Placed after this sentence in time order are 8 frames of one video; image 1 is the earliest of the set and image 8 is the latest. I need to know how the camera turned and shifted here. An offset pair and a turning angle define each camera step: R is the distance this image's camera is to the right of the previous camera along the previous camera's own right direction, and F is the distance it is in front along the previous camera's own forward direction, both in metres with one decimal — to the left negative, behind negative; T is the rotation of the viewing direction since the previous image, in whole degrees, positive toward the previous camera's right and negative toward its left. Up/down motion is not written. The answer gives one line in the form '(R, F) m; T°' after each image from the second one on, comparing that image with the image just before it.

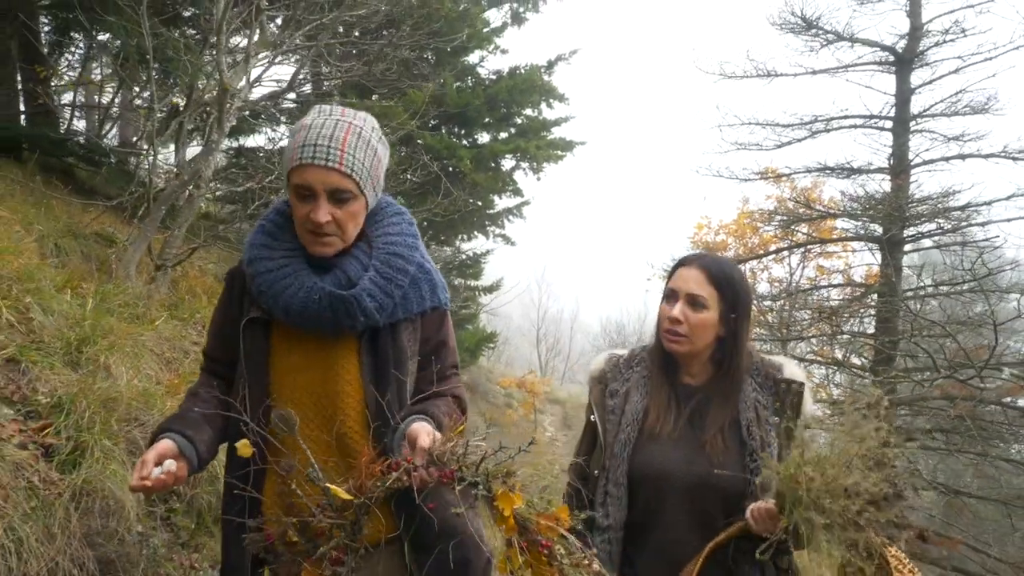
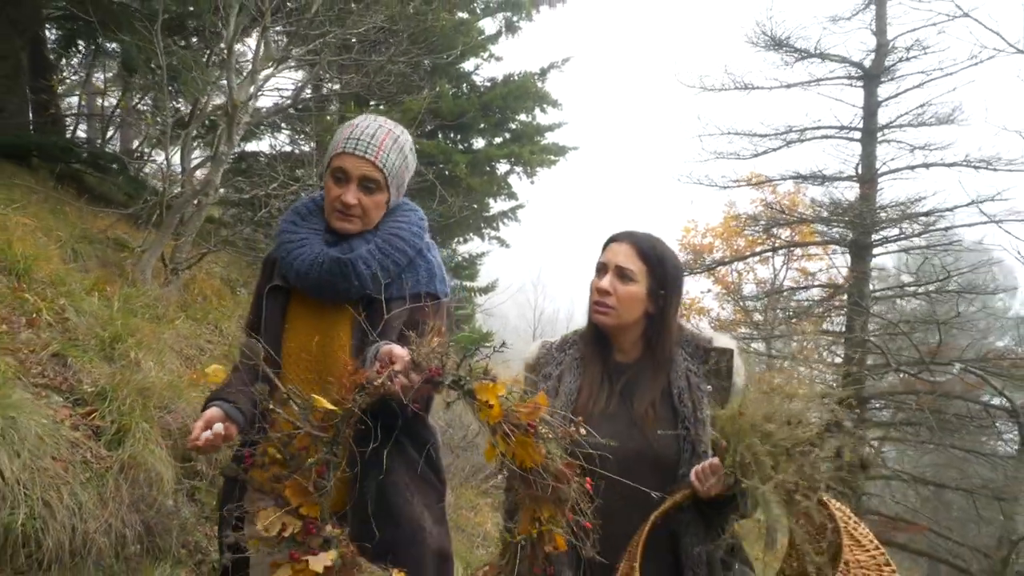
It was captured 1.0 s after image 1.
(+0.1, -0.4) m; 0°
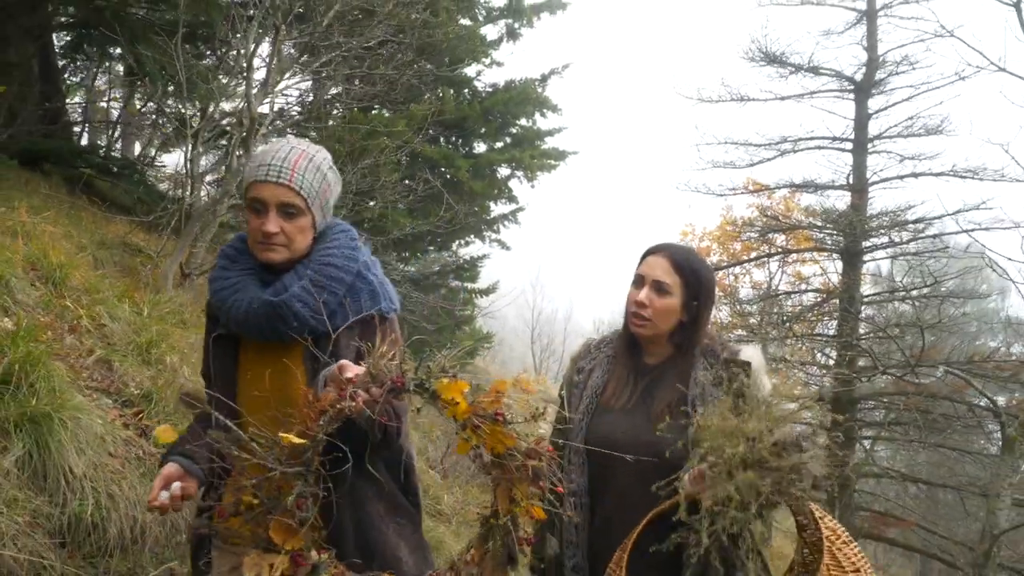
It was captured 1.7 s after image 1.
(-0.1, -0.2) m; 0°
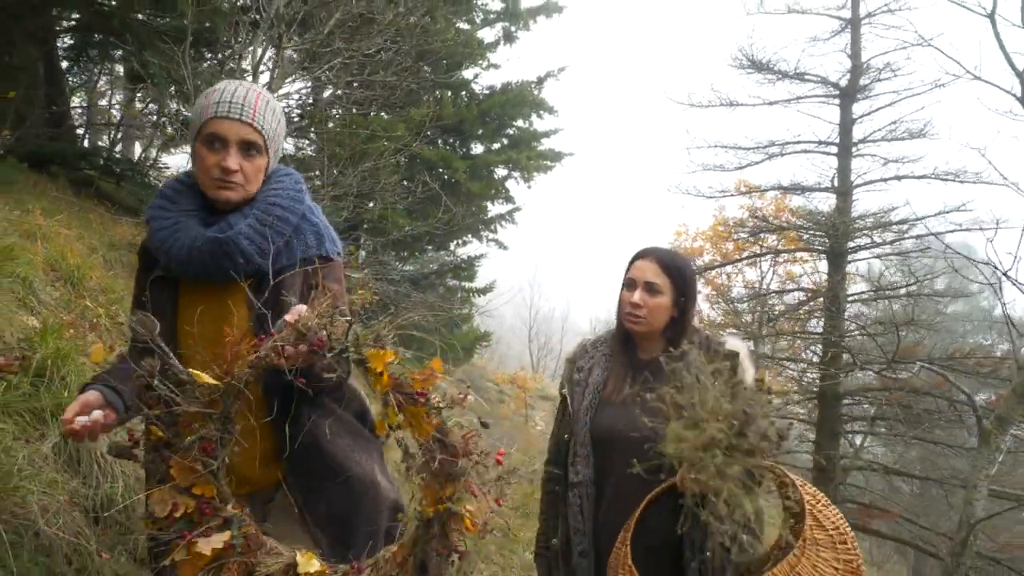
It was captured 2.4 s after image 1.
(0.0, -0.2) m; 0°
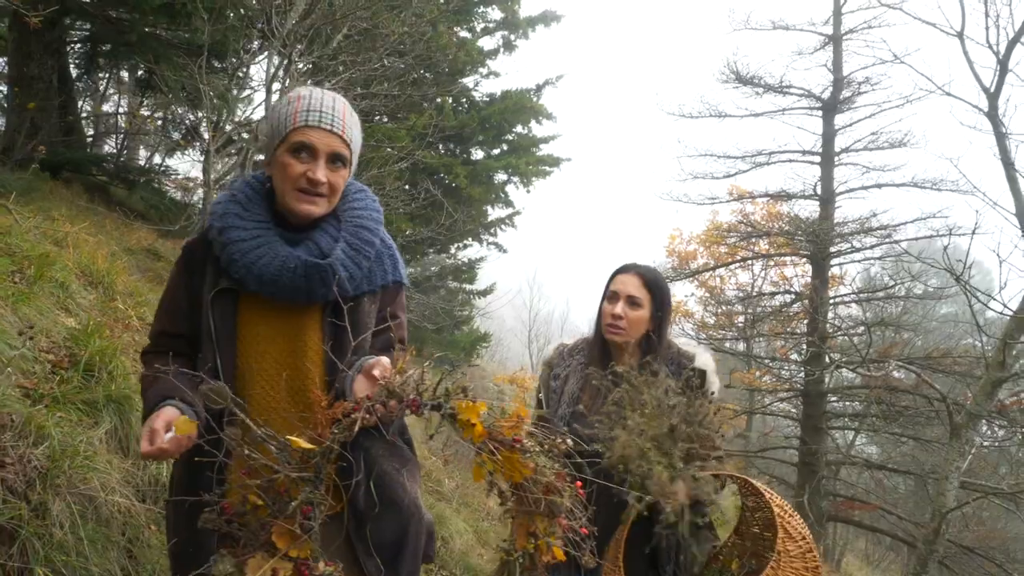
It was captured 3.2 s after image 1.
(0.0, -0.4) m; 0°
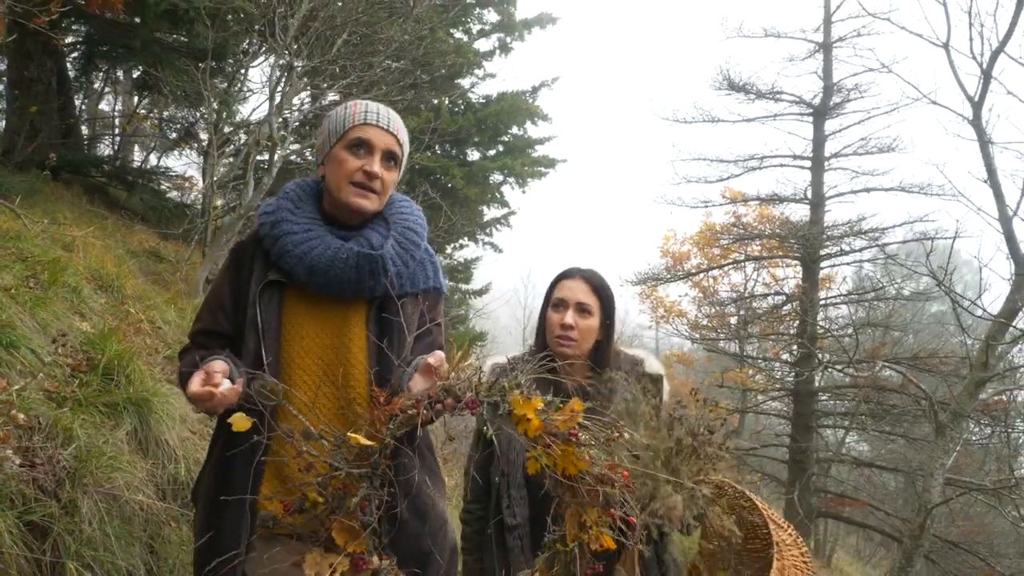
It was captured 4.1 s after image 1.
(0.0, -0.2) m; 0°
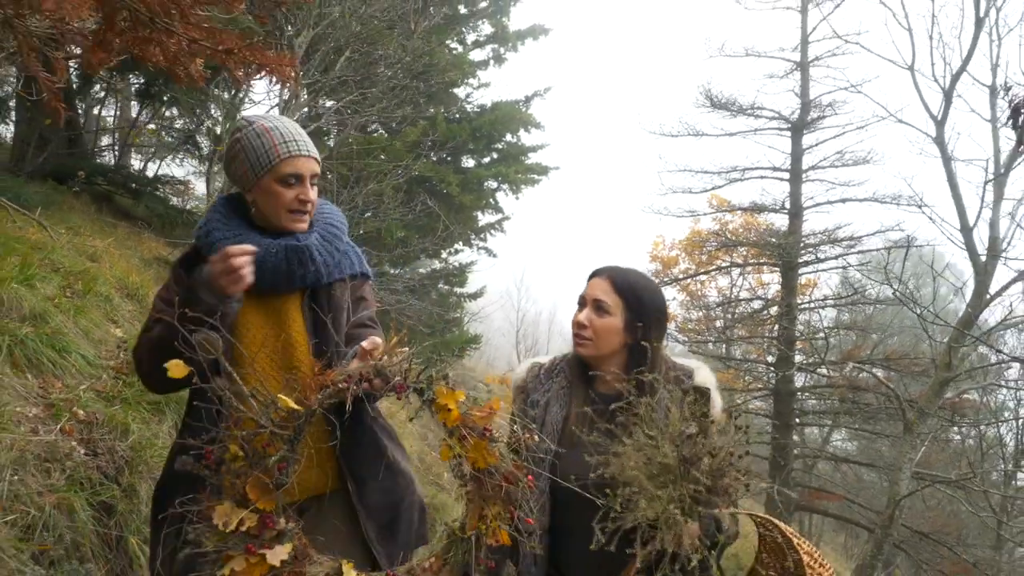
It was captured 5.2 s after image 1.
(0.0, -0.4) m; +1°
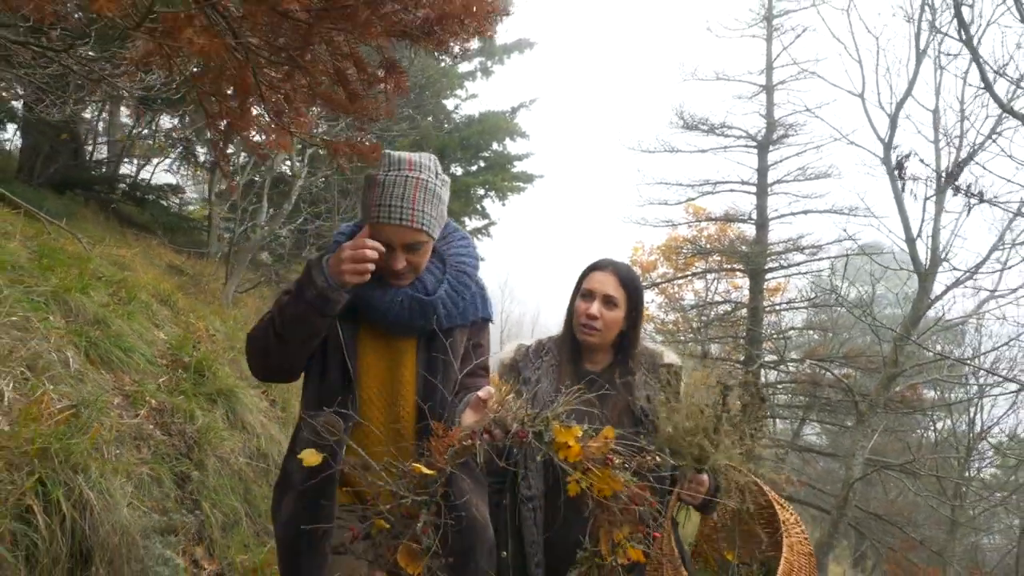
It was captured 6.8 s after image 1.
(-0.1, -0.7) m; +1°
